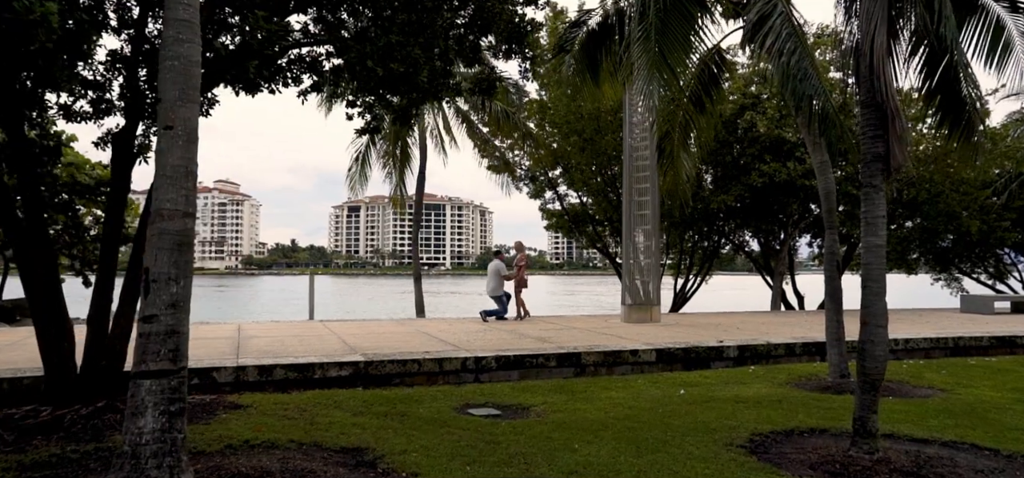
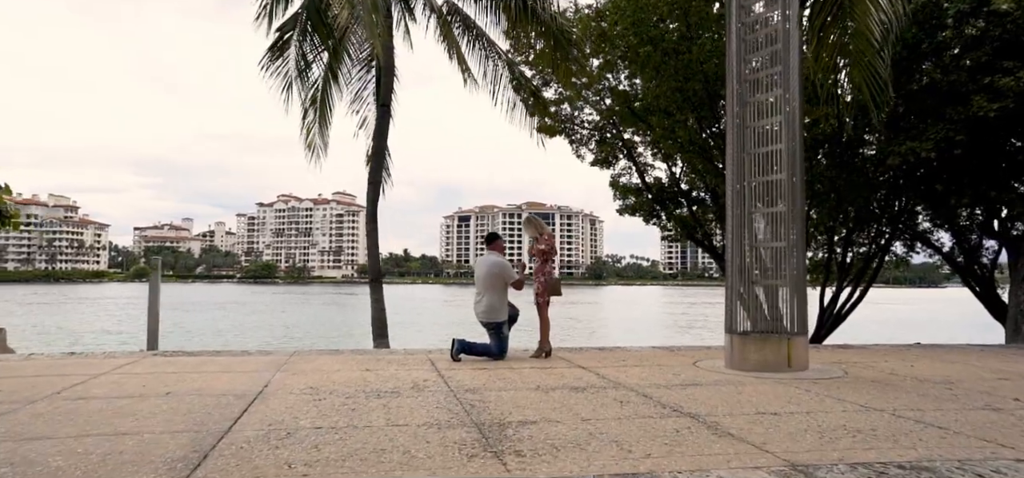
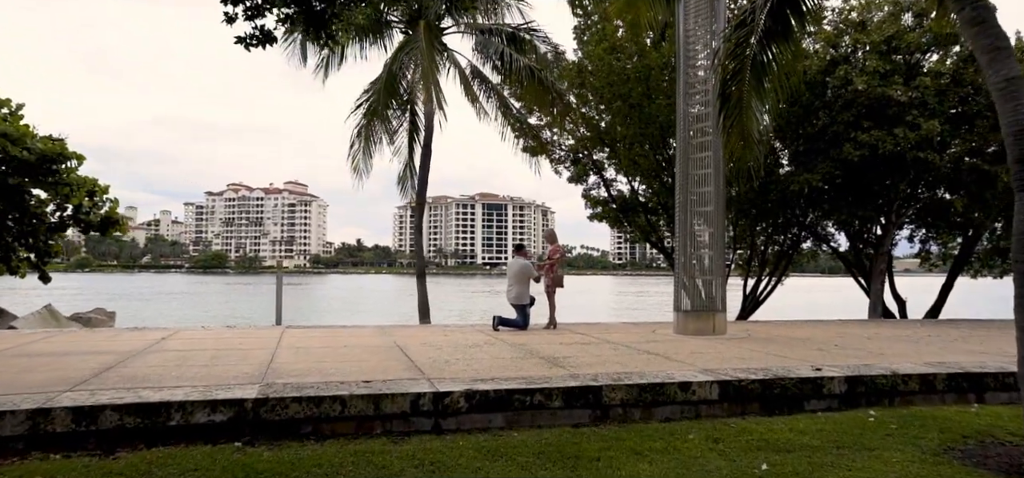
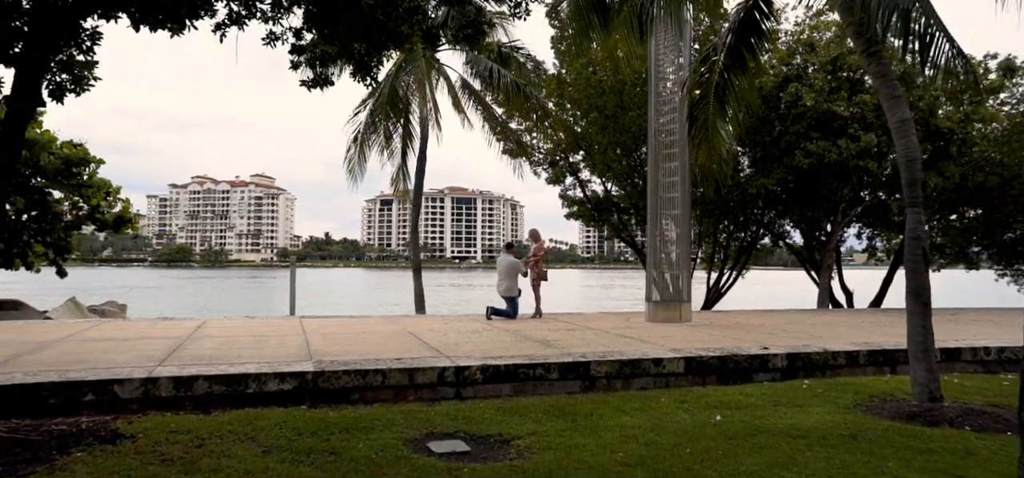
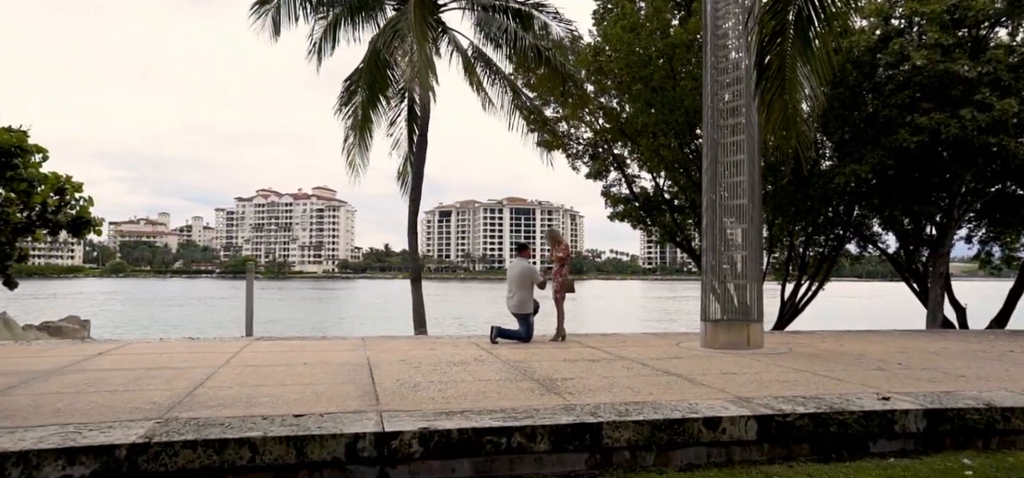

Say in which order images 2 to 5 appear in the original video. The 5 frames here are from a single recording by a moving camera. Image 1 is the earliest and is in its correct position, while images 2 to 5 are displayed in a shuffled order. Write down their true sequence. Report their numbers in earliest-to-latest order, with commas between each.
4, 3, 5, 2
